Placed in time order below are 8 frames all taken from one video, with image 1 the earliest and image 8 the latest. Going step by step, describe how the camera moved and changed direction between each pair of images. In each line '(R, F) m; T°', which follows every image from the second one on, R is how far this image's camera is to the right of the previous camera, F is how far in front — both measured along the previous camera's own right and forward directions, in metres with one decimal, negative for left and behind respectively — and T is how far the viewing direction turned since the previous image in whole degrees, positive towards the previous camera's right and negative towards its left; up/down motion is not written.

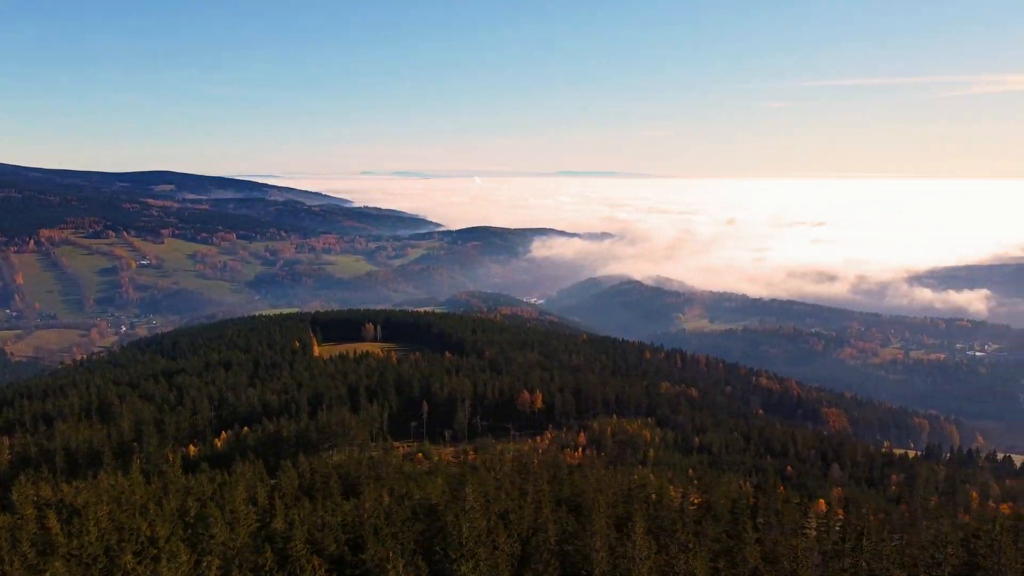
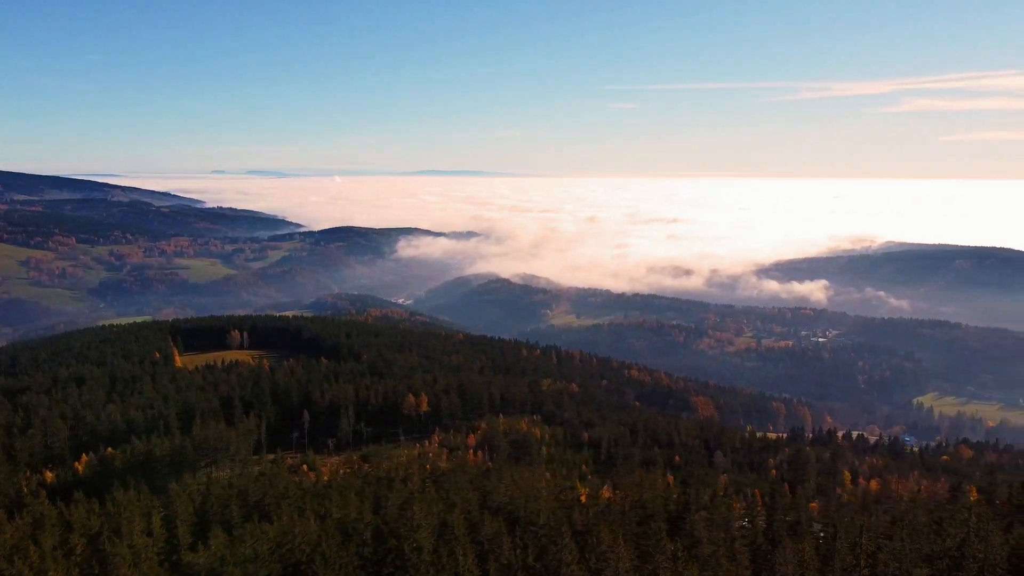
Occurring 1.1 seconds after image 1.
(-1.1, +0.6) m; +10°
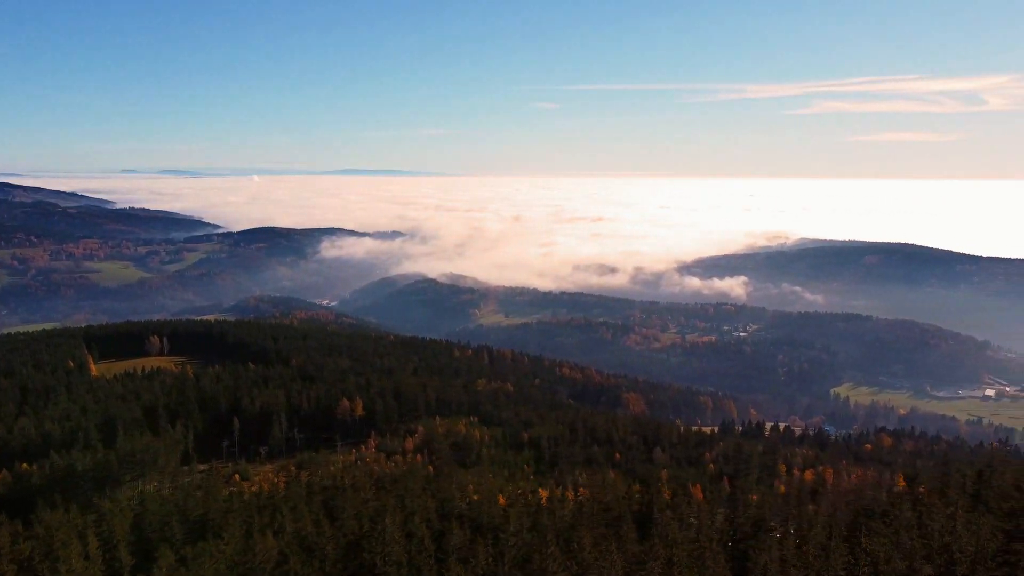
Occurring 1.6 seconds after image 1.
(-0.6, +0.3) m; +5°
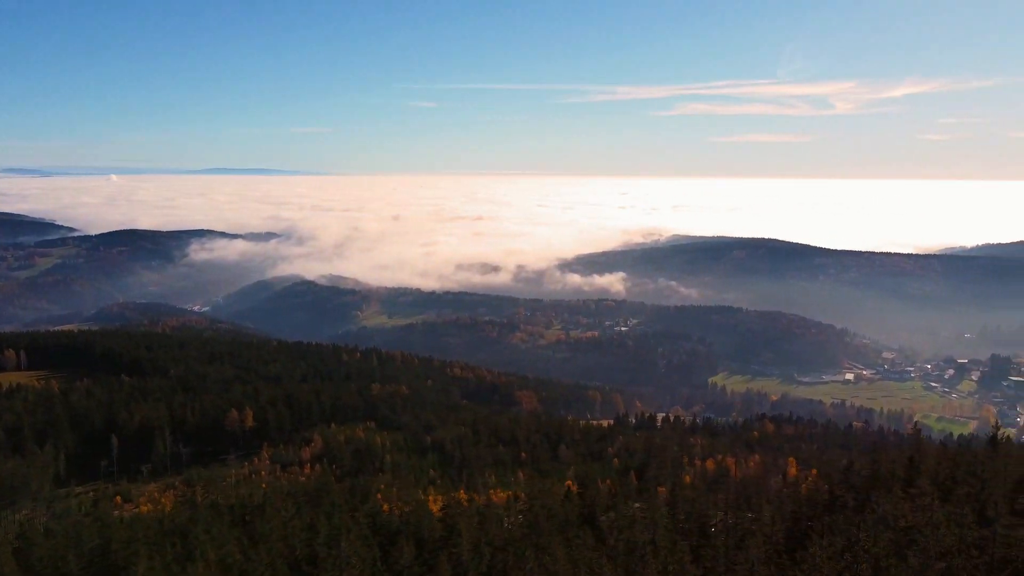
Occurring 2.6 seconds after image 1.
(-1.0, +0.5) m; +9°
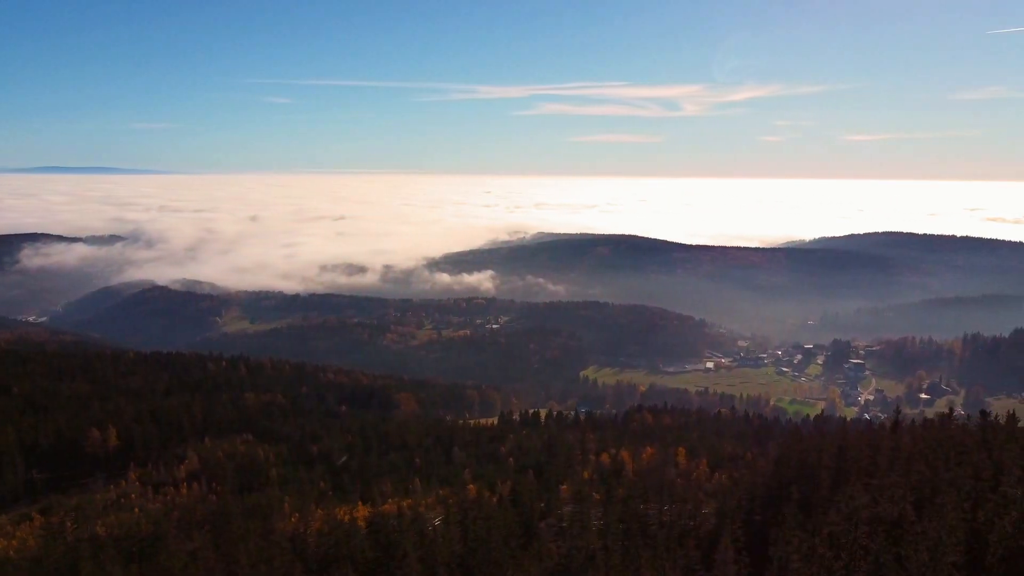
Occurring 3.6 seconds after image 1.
(-1.1, +0.5) m; +10°
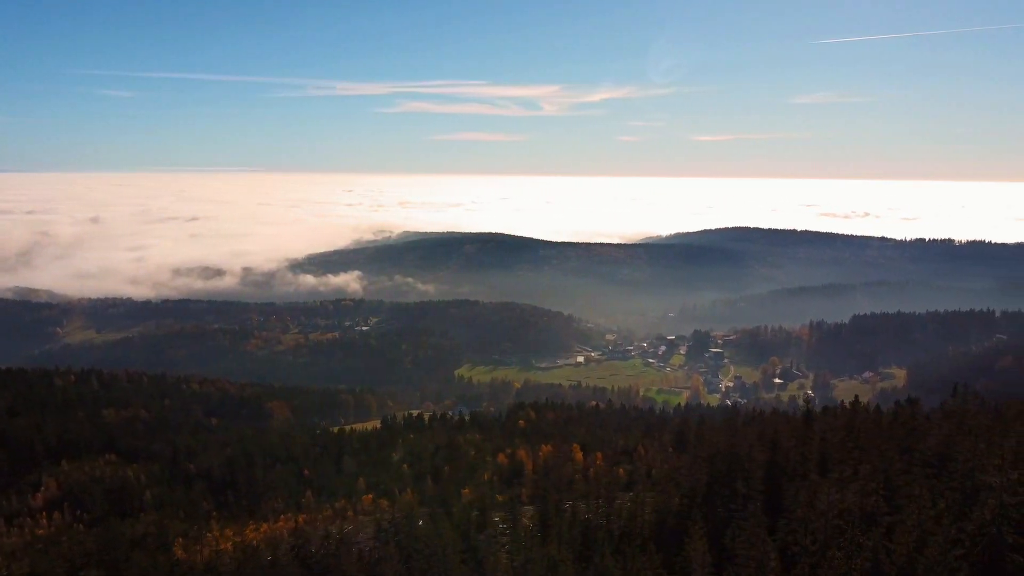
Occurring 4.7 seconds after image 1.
(-1.1, +0.5) m; +10°
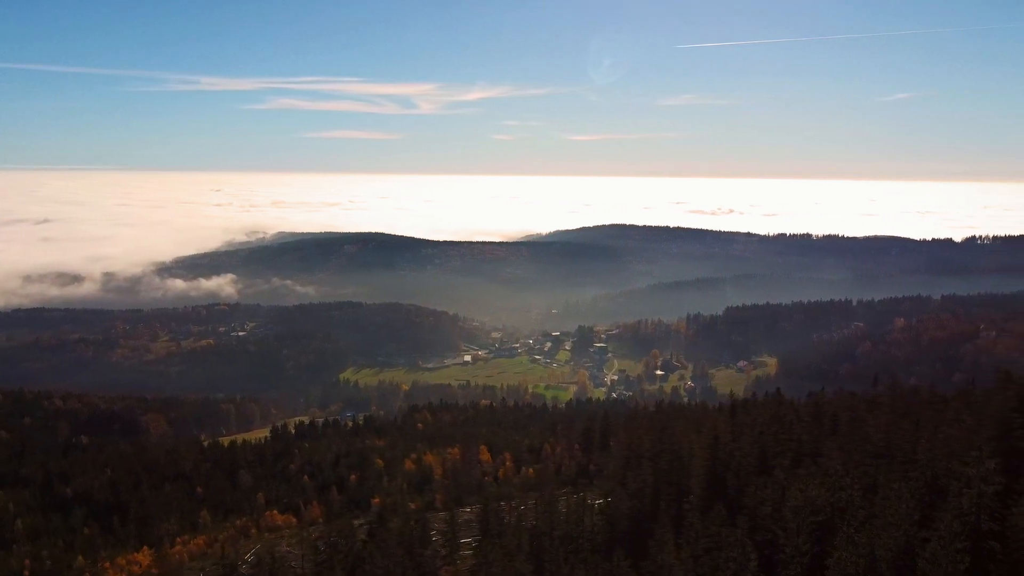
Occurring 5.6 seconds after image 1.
(-1.0, +0.4) m; +9°
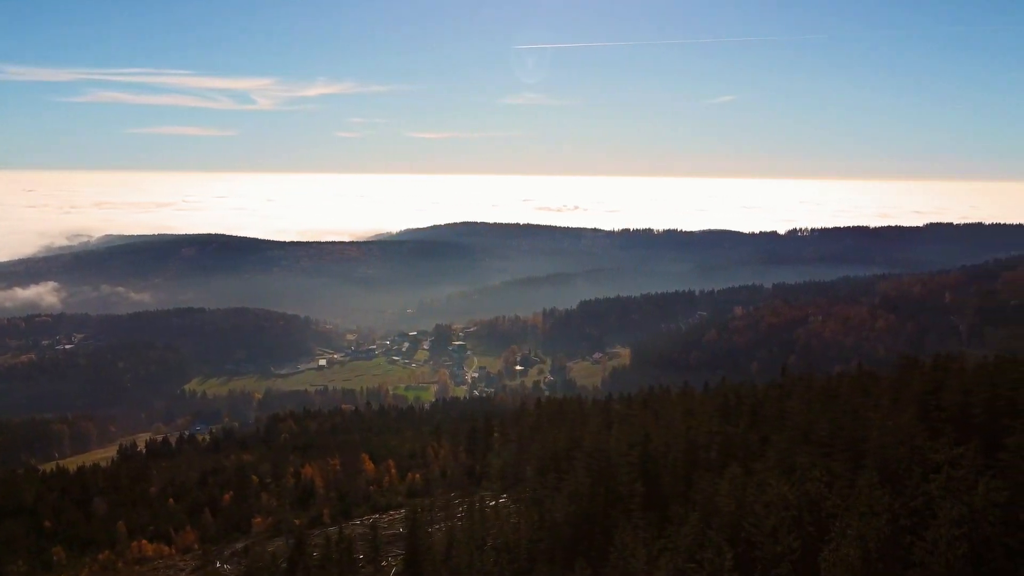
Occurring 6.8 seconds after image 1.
(-1.2, +0.6) m; +11°
